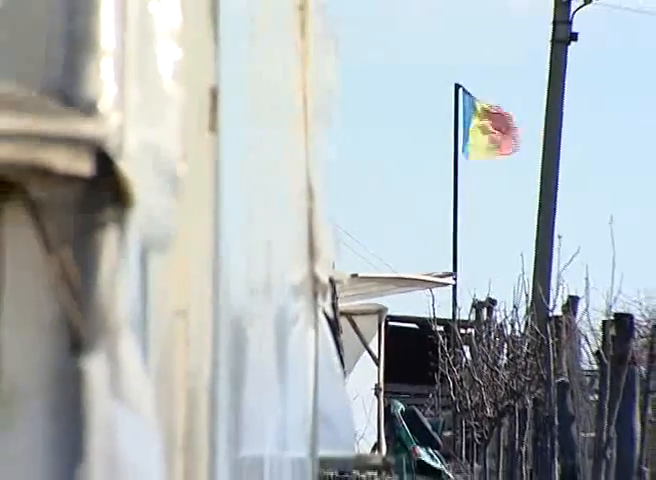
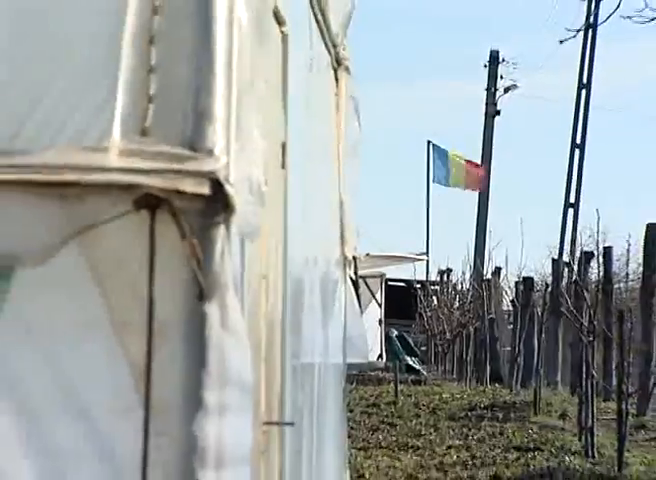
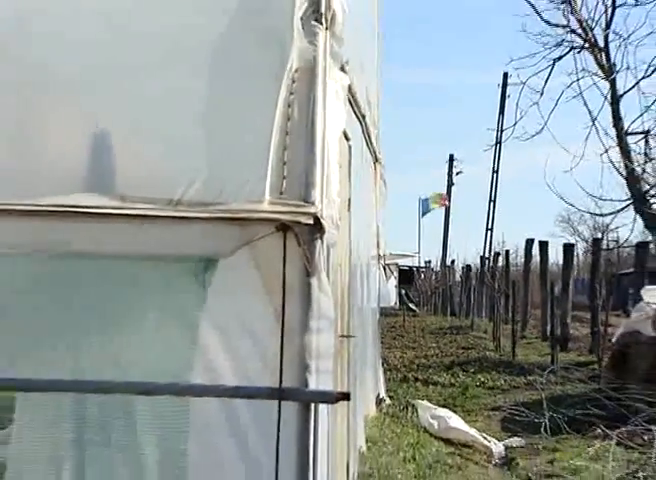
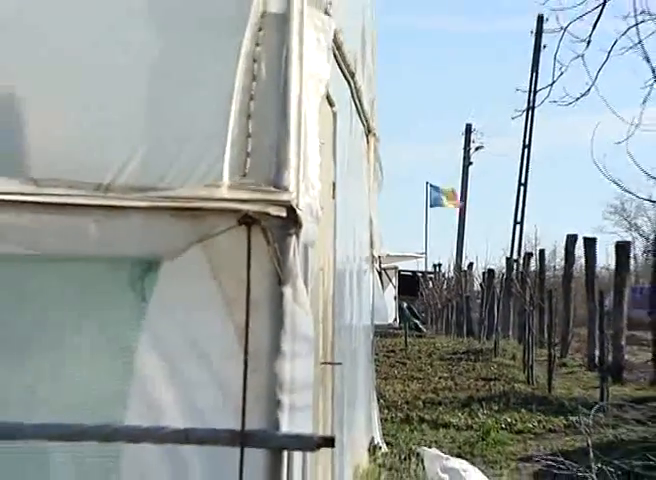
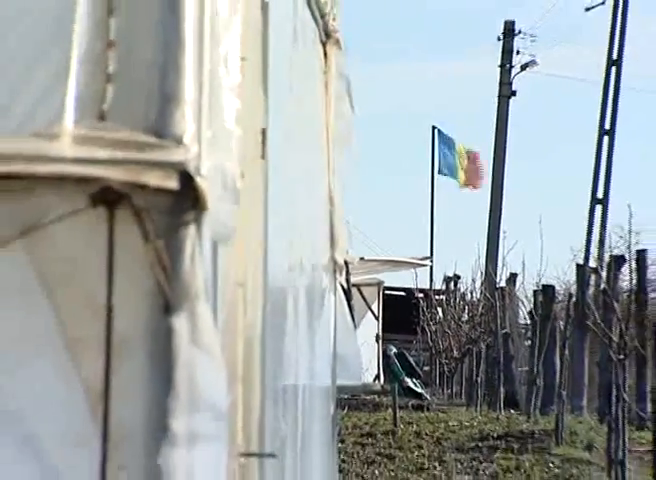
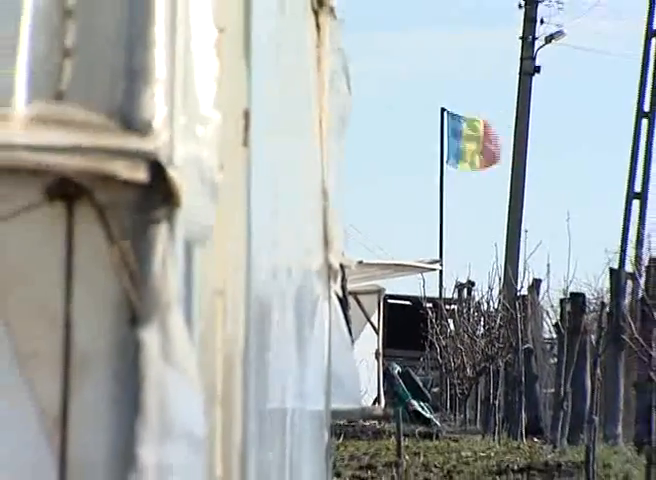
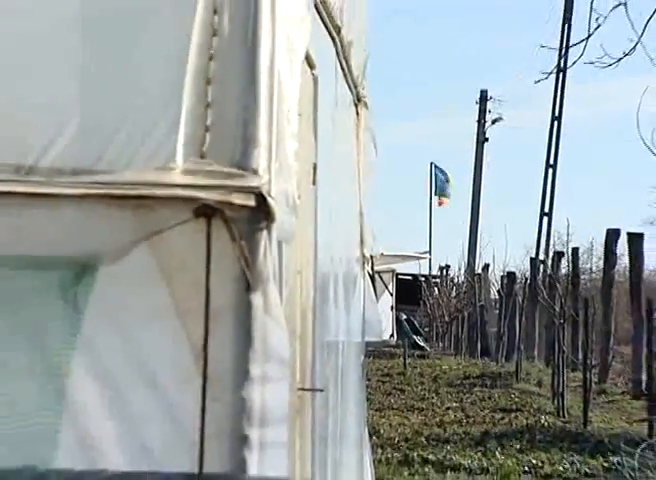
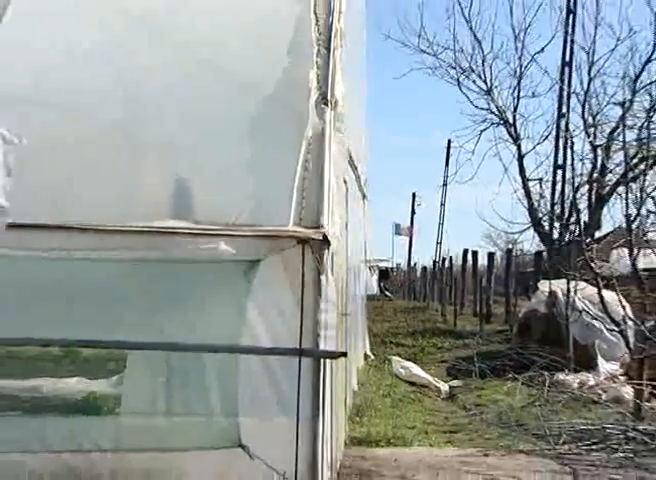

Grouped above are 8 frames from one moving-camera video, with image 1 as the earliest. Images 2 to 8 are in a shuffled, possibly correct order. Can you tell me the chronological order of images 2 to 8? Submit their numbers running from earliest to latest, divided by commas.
6, 5, 2, 7, 4, 3, 8
